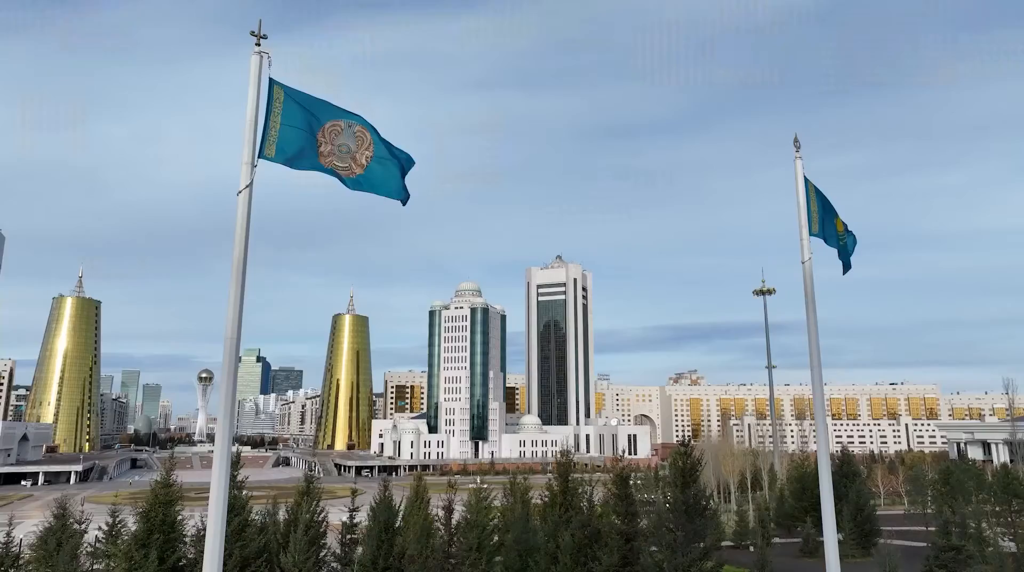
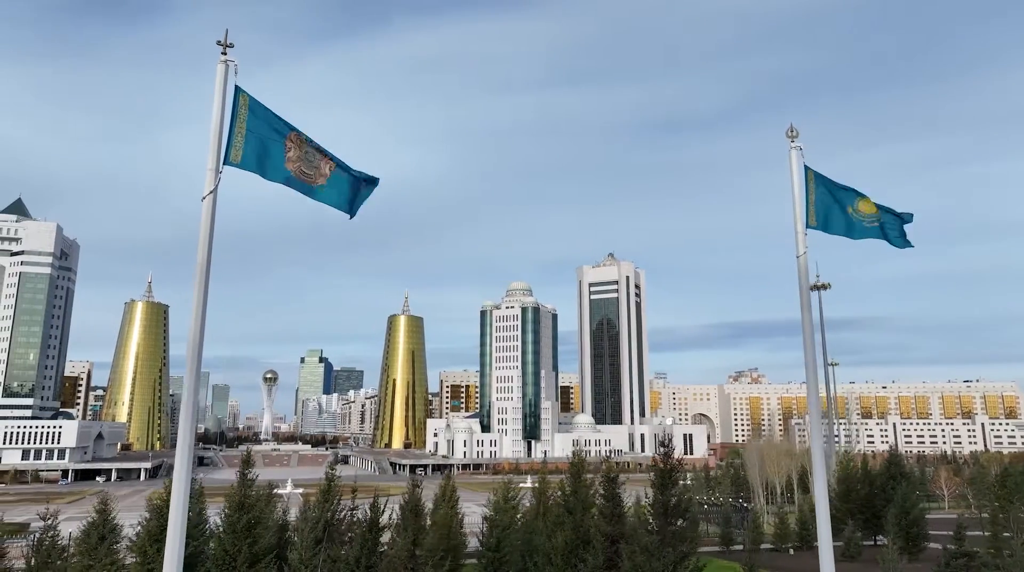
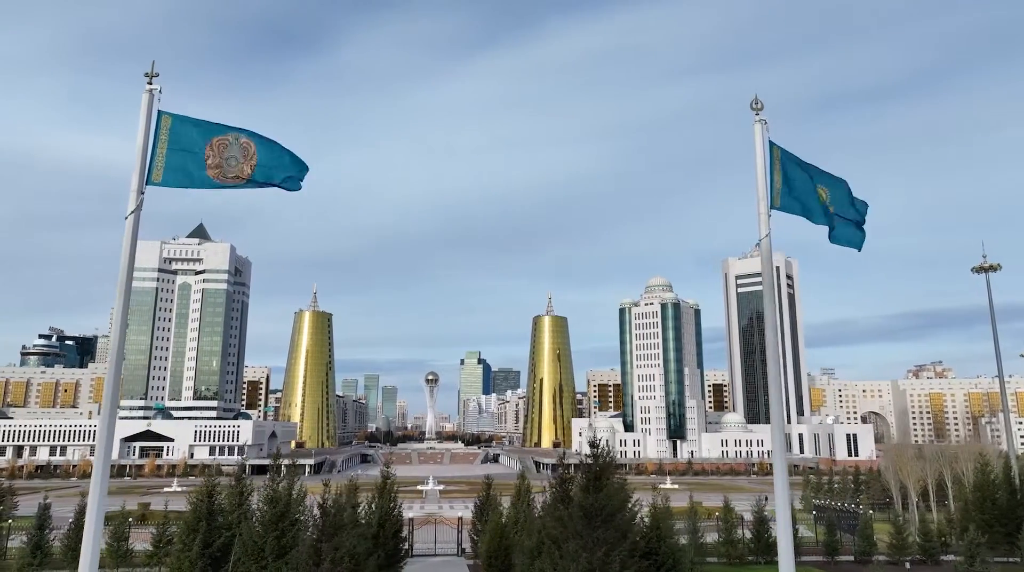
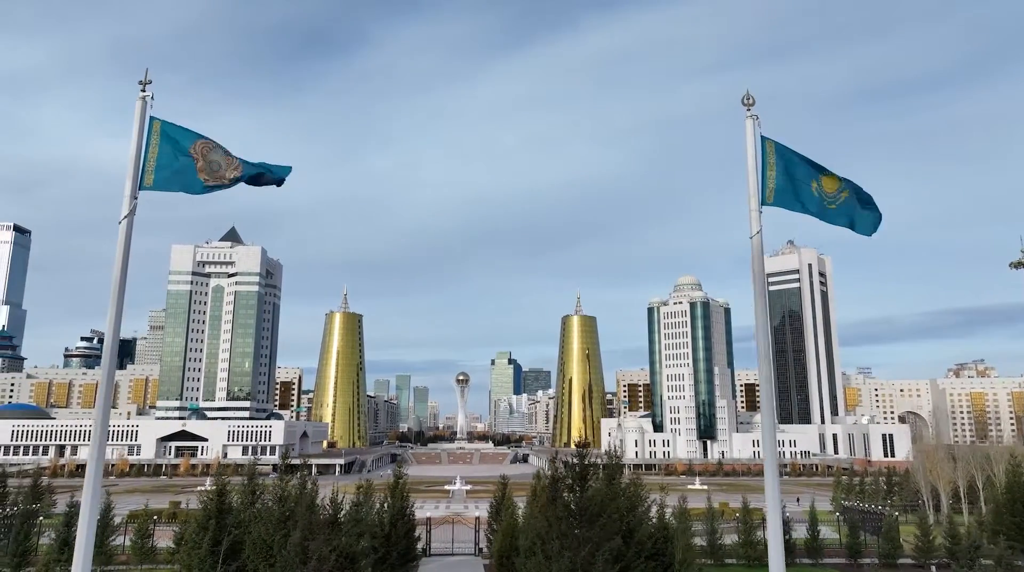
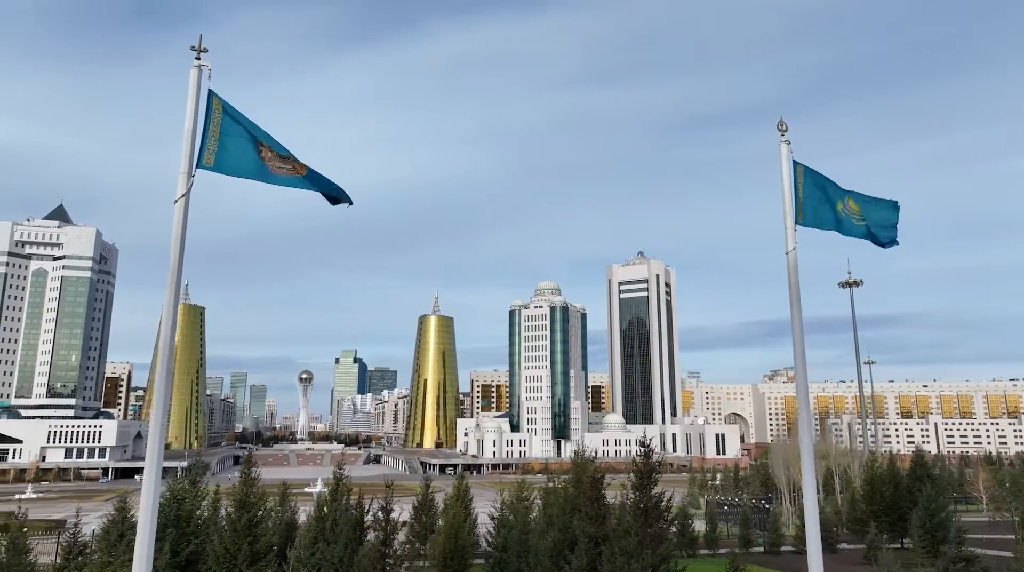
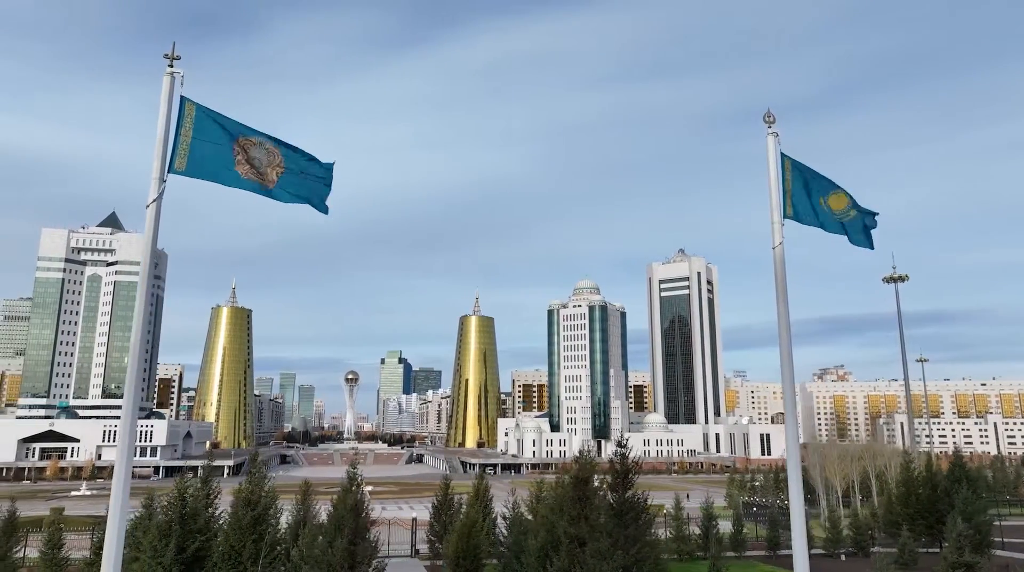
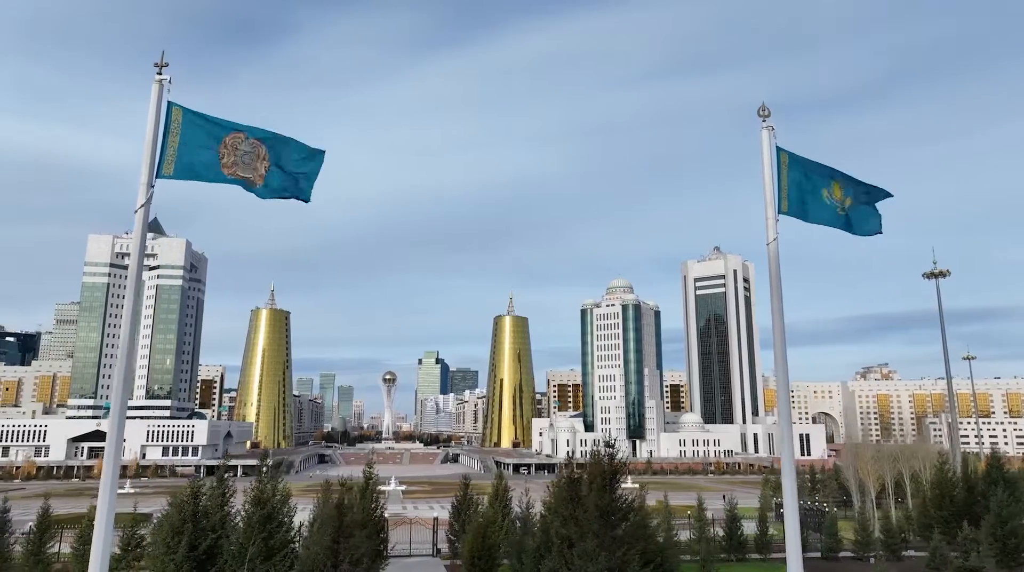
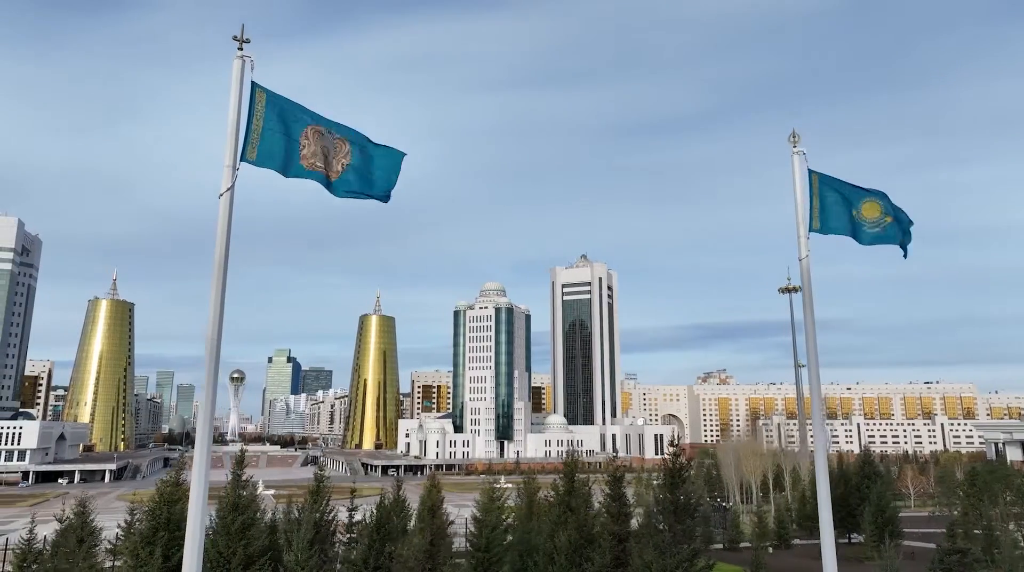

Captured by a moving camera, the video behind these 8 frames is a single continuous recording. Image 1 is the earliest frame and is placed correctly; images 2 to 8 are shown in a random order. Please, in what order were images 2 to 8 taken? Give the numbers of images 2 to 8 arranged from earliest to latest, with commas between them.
8, 2, 5, 6, 7, 3, 4
